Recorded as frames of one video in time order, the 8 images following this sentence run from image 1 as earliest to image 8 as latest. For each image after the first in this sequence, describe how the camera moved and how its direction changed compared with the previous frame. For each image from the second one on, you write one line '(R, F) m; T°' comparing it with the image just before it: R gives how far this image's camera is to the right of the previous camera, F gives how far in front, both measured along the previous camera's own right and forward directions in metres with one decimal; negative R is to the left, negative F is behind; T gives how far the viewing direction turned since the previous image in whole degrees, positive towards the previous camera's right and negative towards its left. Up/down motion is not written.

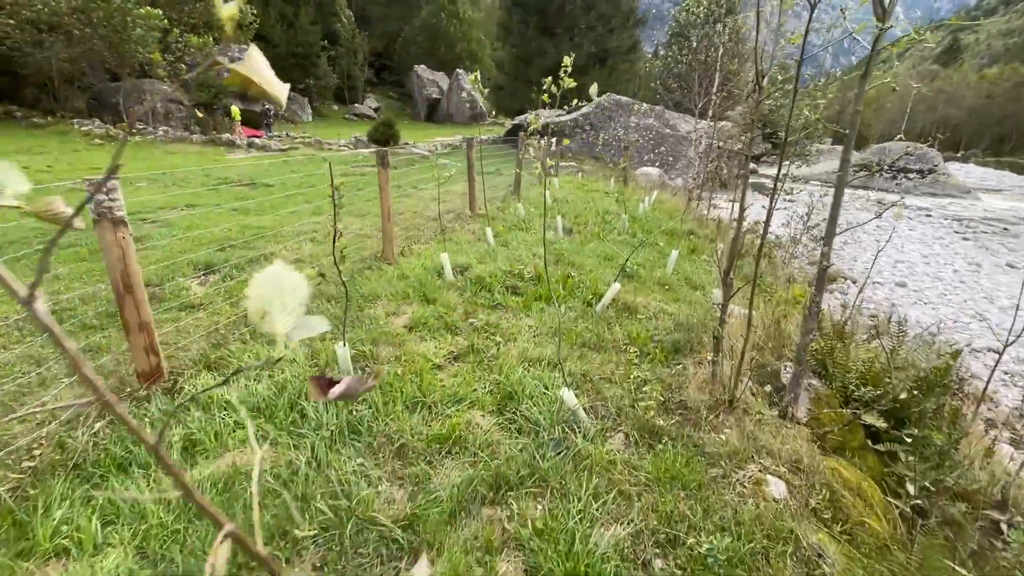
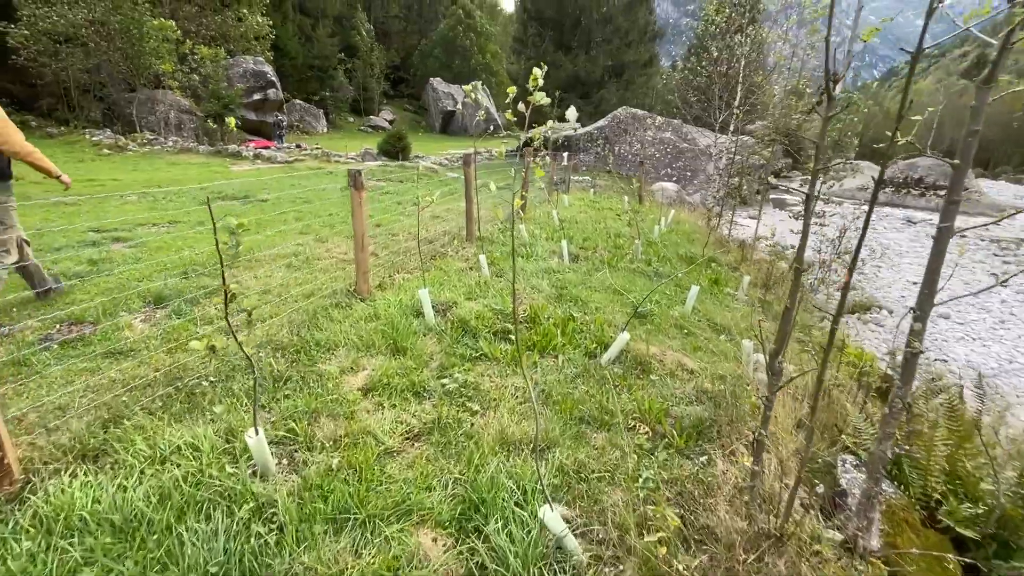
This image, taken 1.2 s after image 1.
(+0.2, +0.6) m; -2°
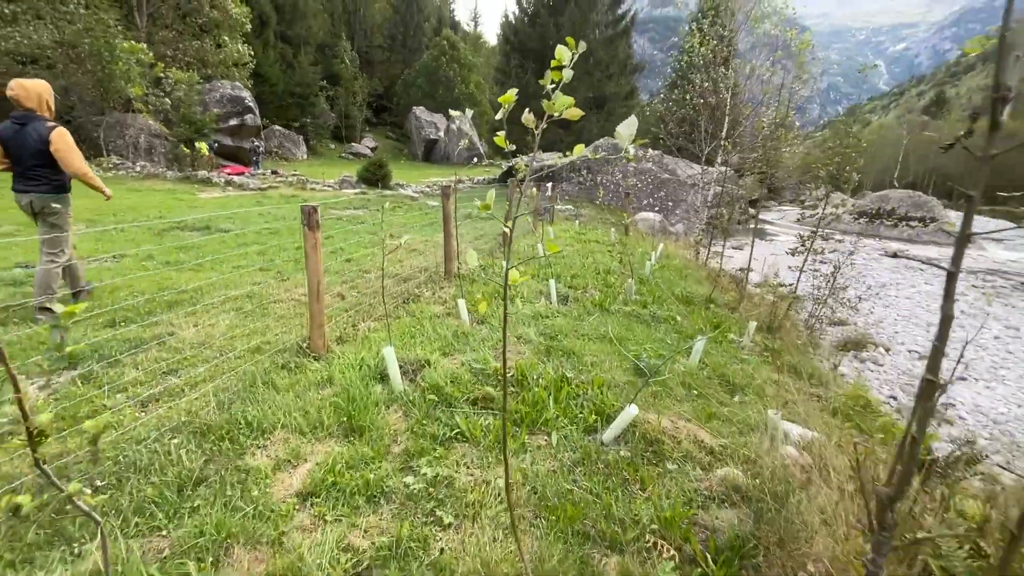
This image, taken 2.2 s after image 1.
(0.0, +0.5) m; +2°
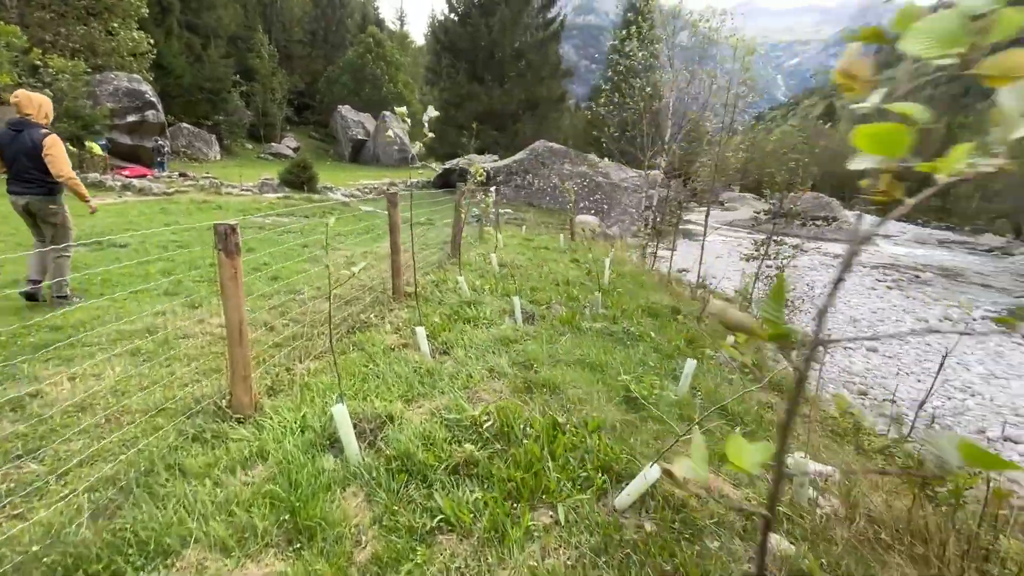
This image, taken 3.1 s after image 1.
(-0.2, +0.5) m; +8°
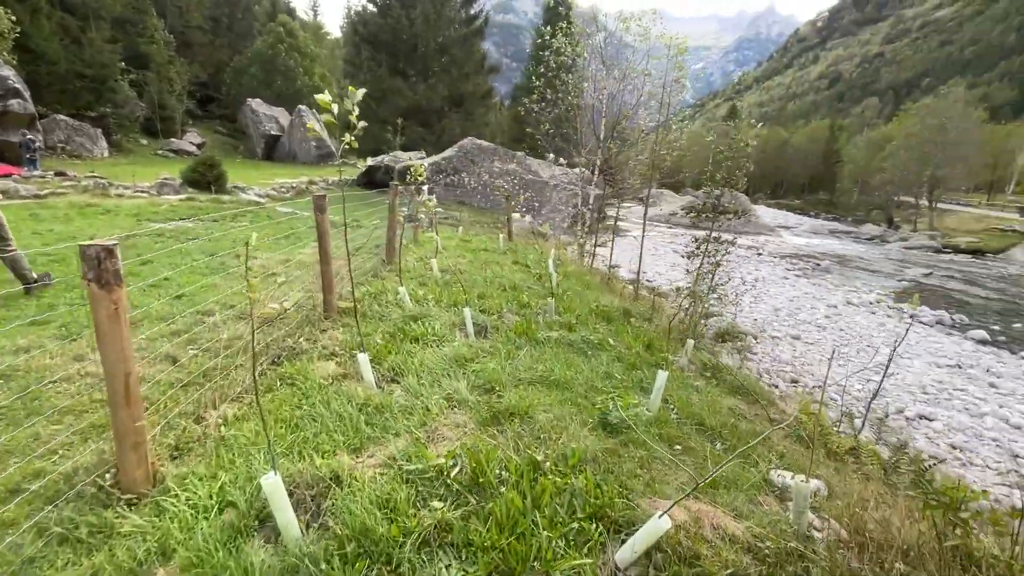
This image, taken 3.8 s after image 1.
(-0.2, +0.4) m; +8°
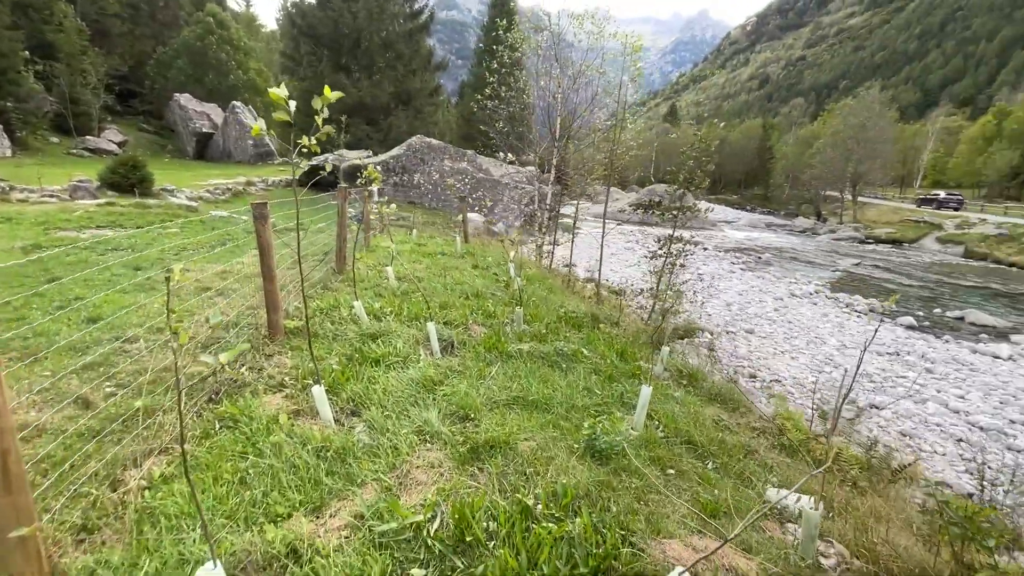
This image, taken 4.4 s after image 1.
(-0.1, +0.3) m; +6°
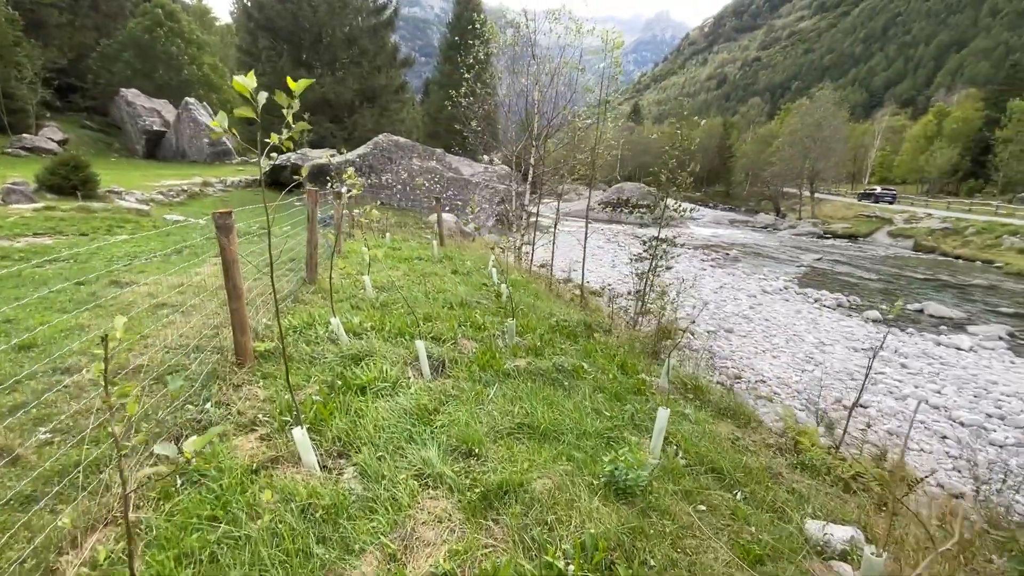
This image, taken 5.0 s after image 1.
(-0.2, +0.3) m; +4°
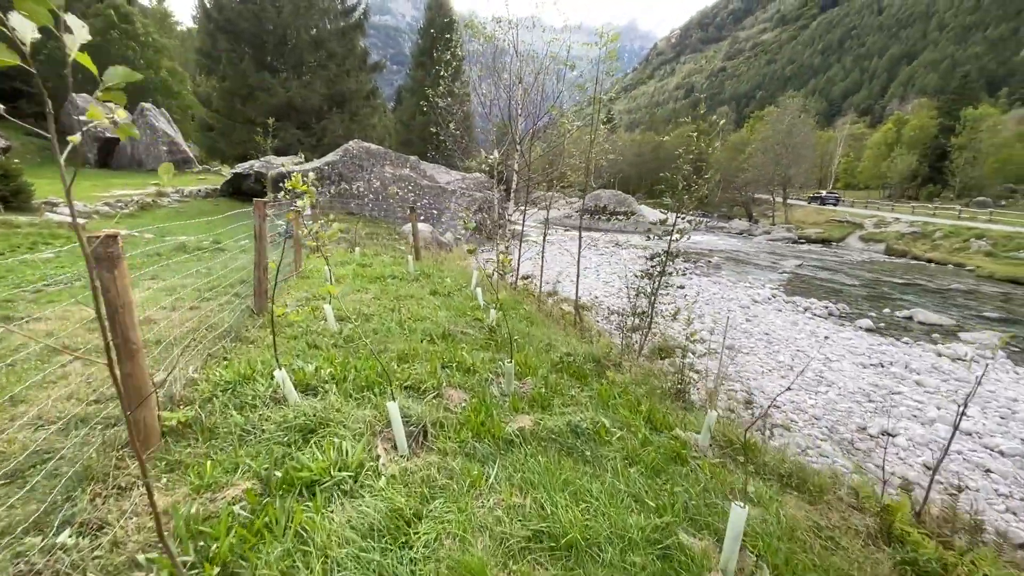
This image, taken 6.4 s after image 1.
(-0.1, +0.9) m; +3°
